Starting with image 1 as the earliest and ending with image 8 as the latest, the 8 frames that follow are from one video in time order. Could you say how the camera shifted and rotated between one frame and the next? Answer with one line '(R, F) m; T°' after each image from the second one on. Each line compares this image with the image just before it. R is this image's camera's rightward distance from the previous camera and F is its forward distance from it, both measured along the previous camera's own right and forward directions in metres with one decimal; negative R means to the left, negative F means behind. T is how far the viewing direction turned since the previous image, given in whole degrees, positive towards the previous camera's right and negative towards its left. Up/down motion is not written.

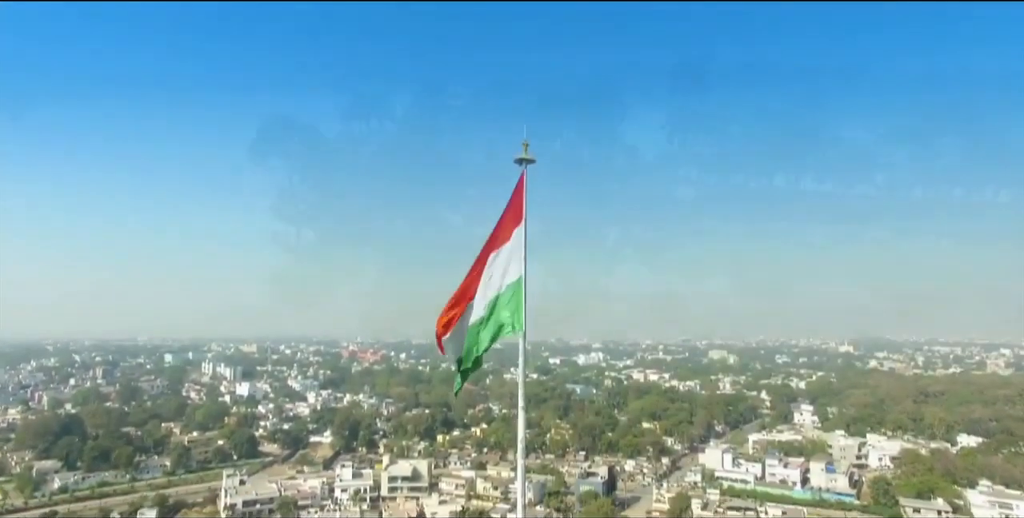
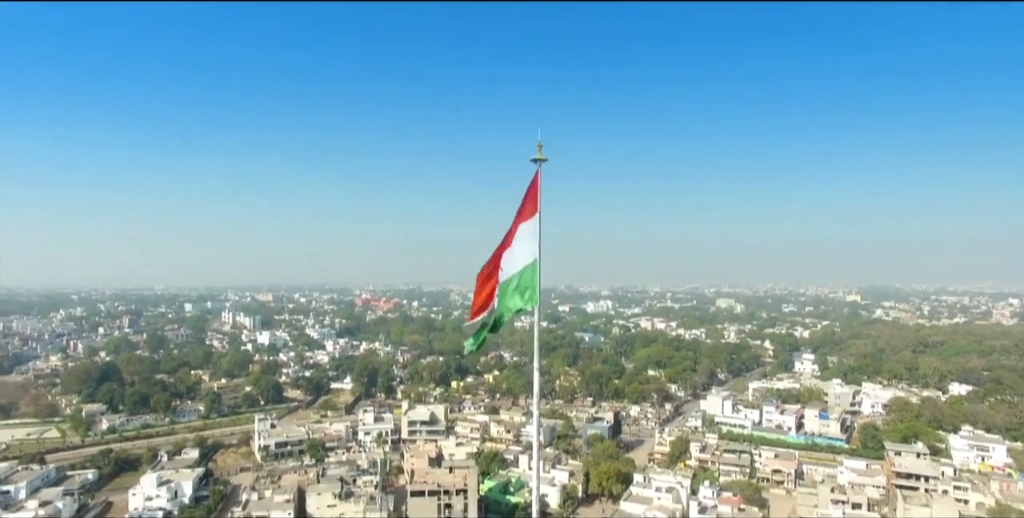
(-0.1, -1.1) m; -1°
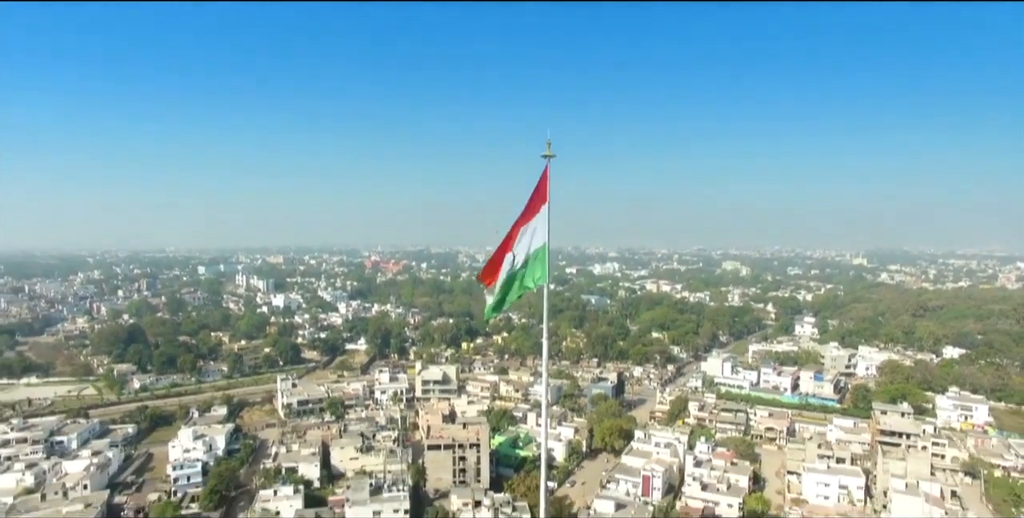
(-0.1, -1.0) m; -1°
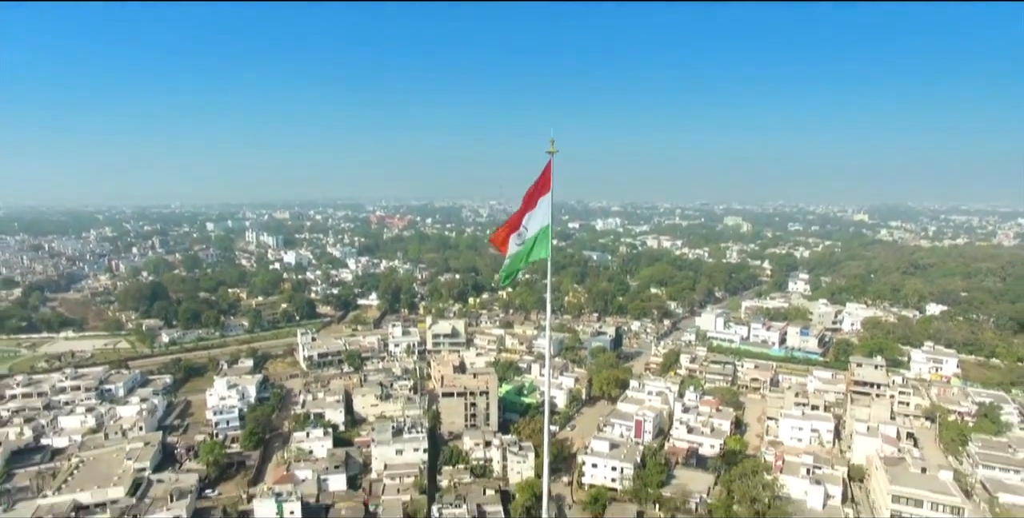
(-0.1, -1.6) m; 0°
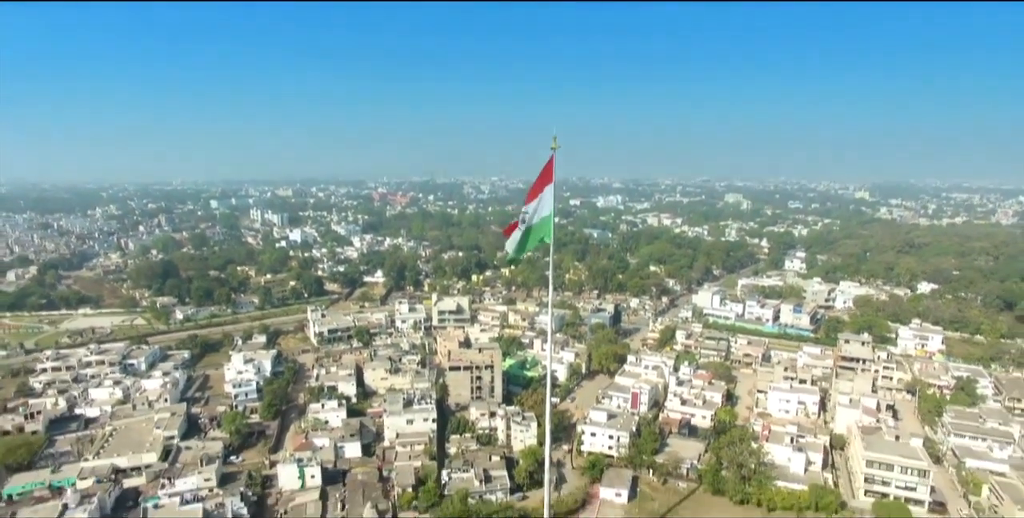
(-0.1, -0.9) m; 0°
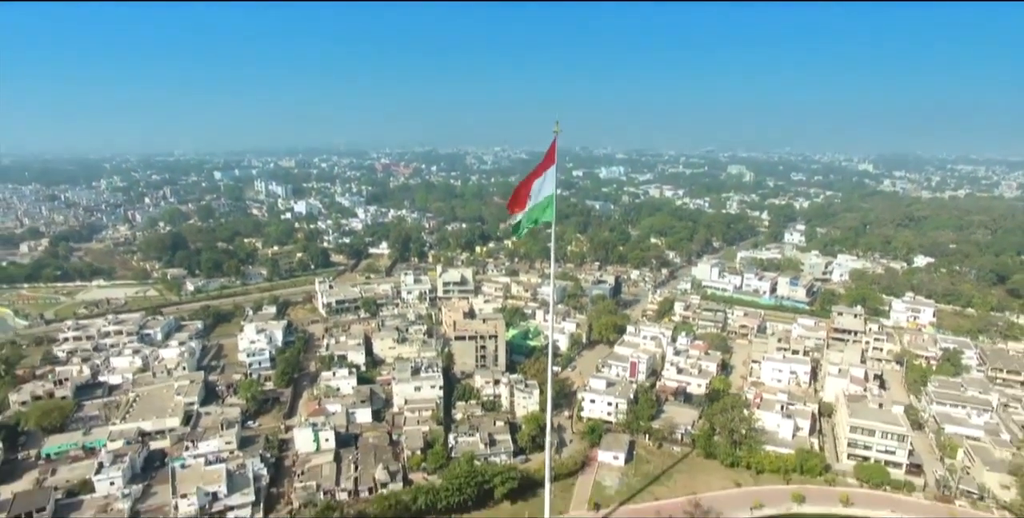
(0.0, -0.6) m; 0°
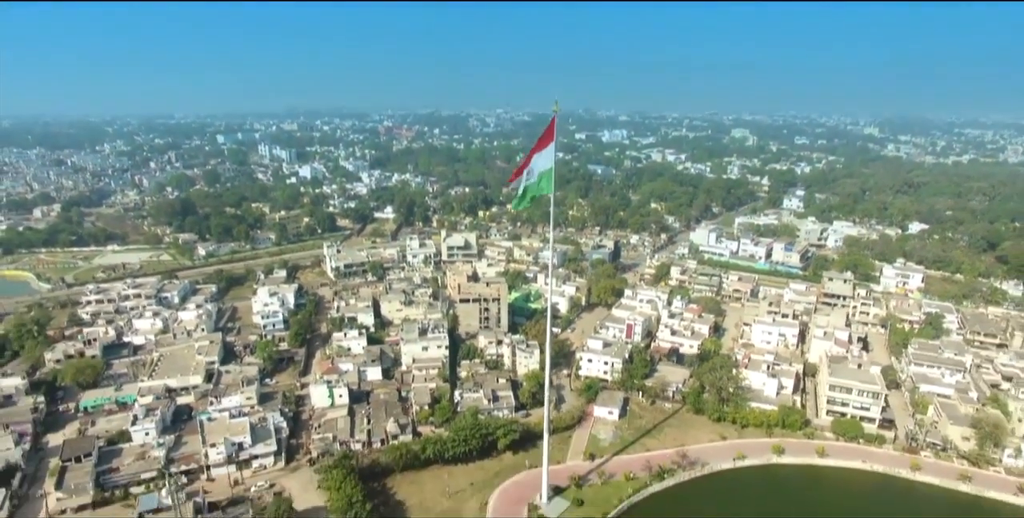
(0.0, -0.8) m; 0°
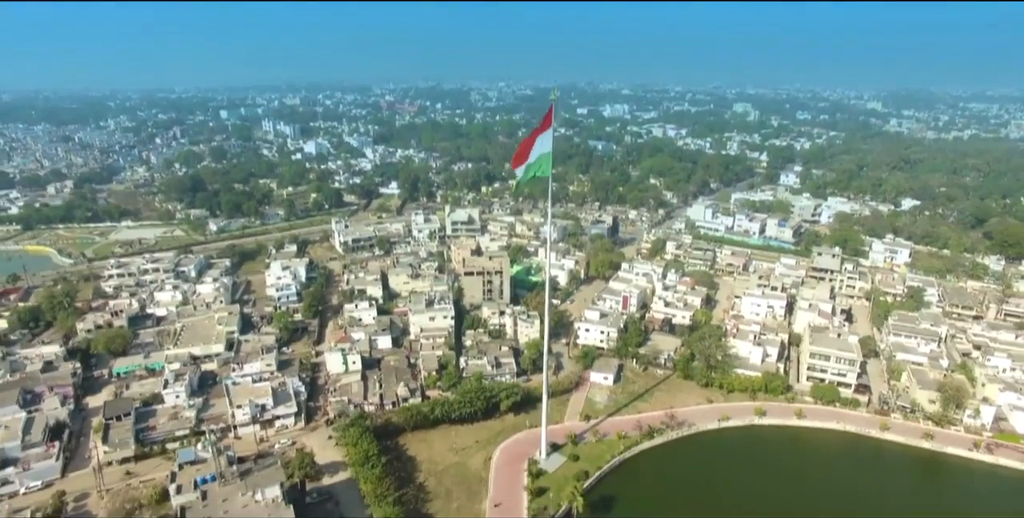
(0.0, -1.0) m; 0°
